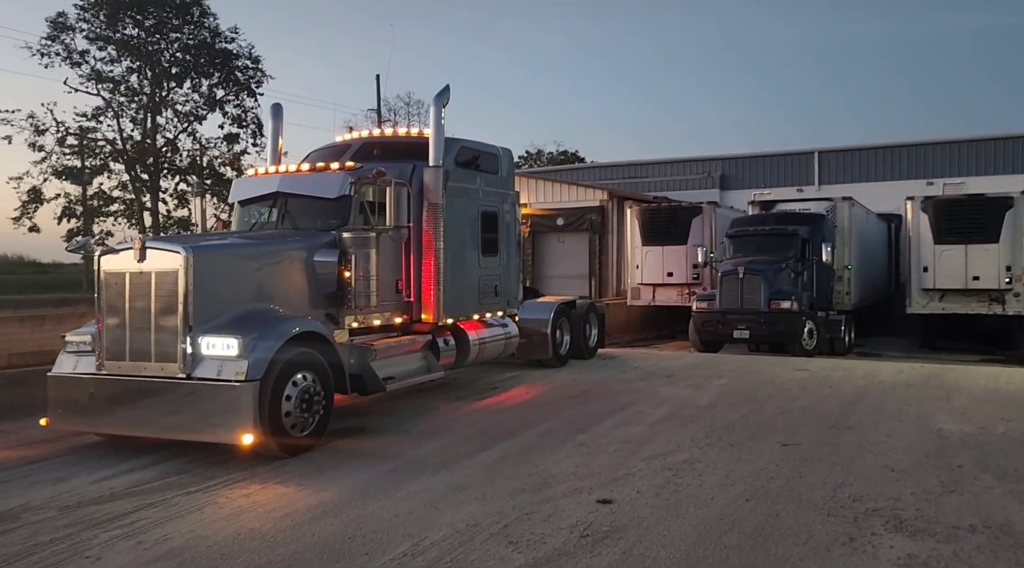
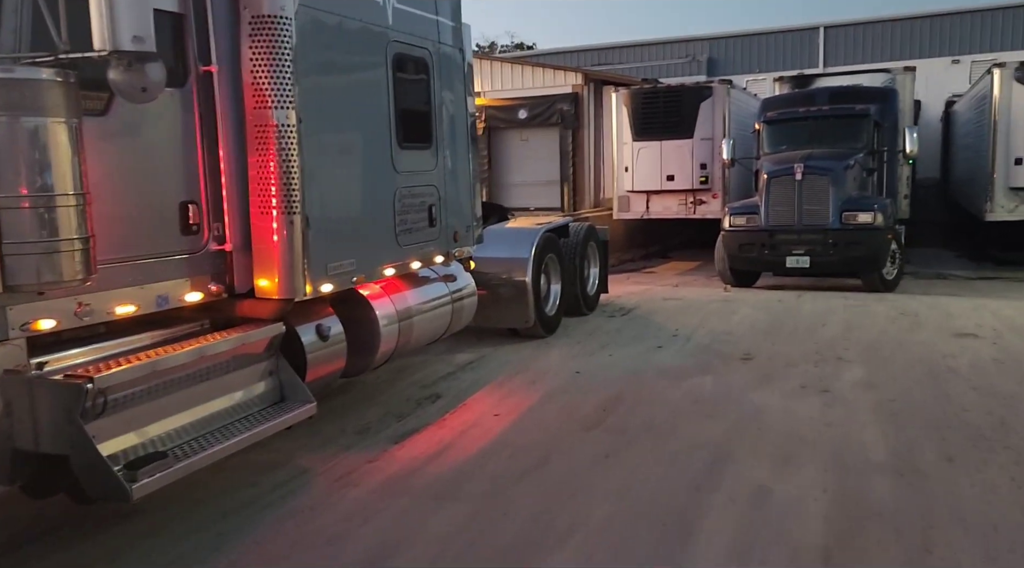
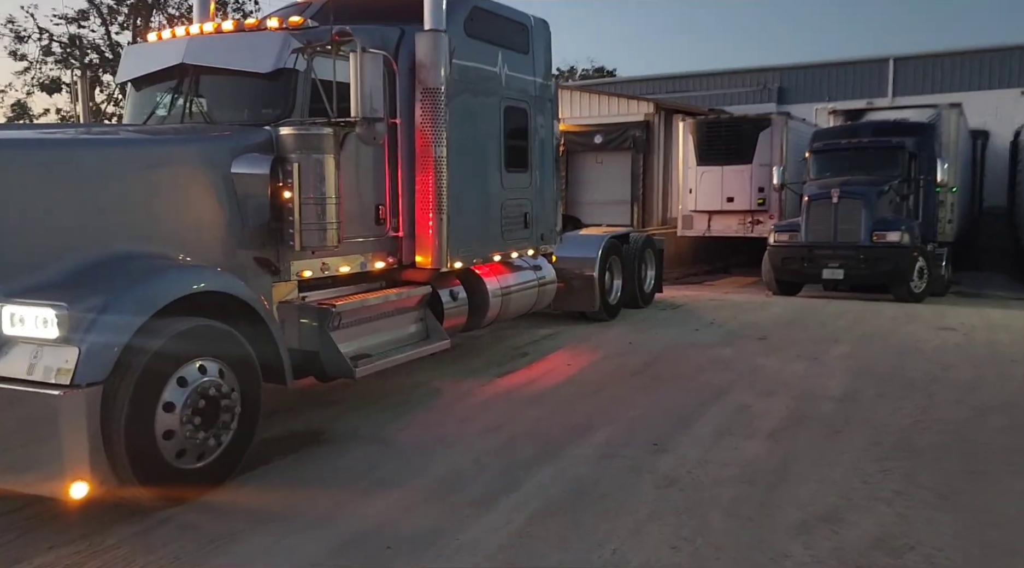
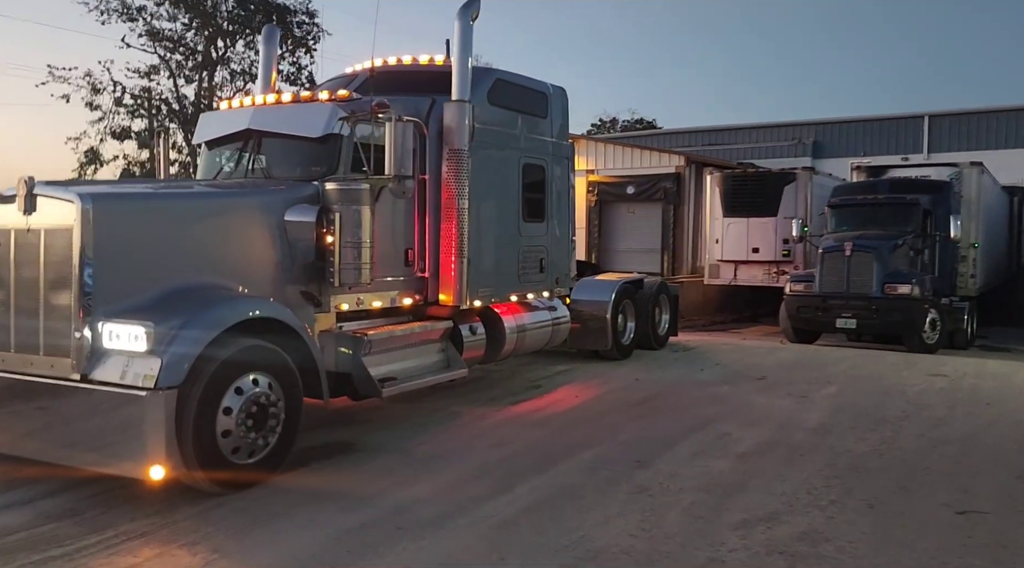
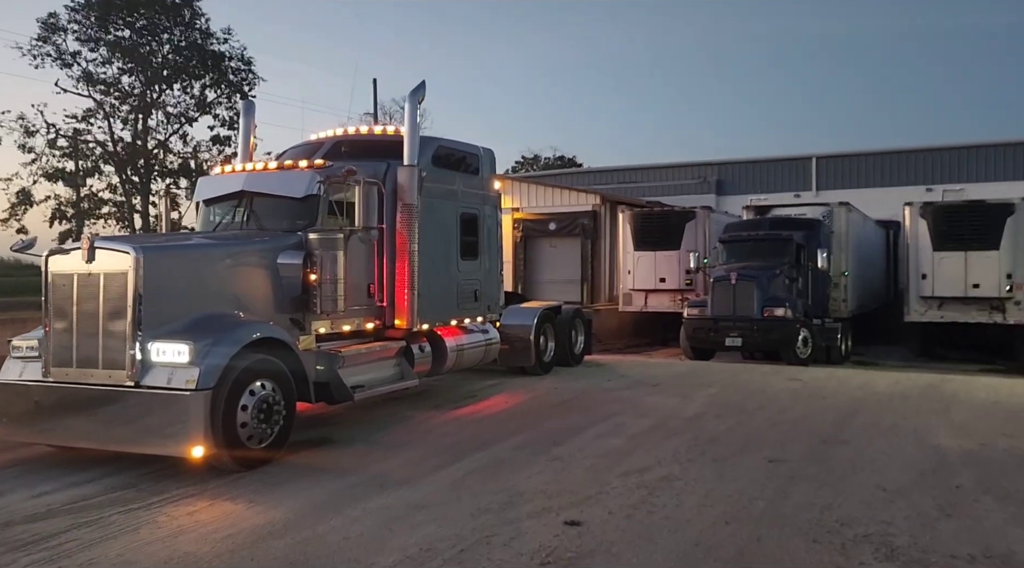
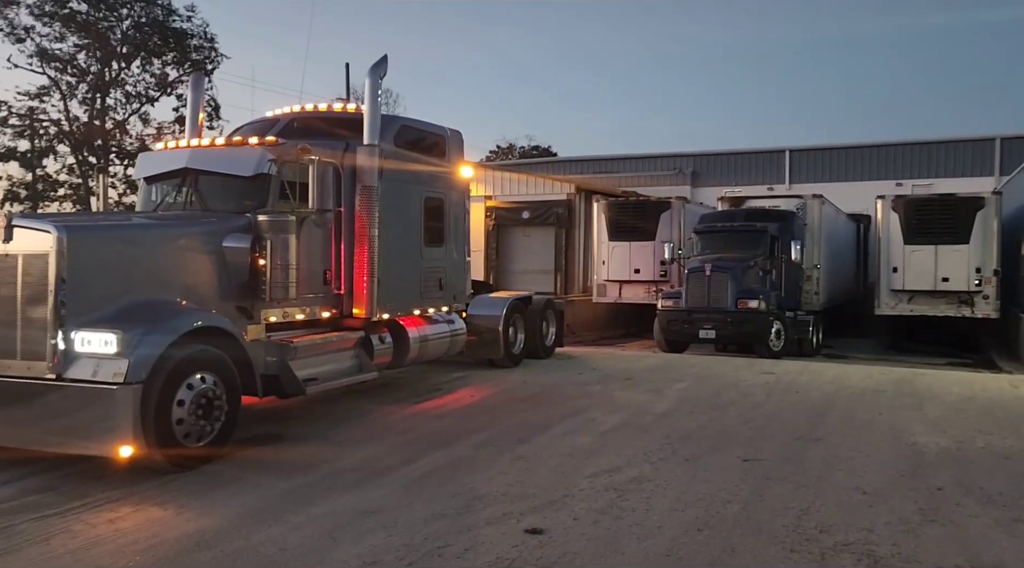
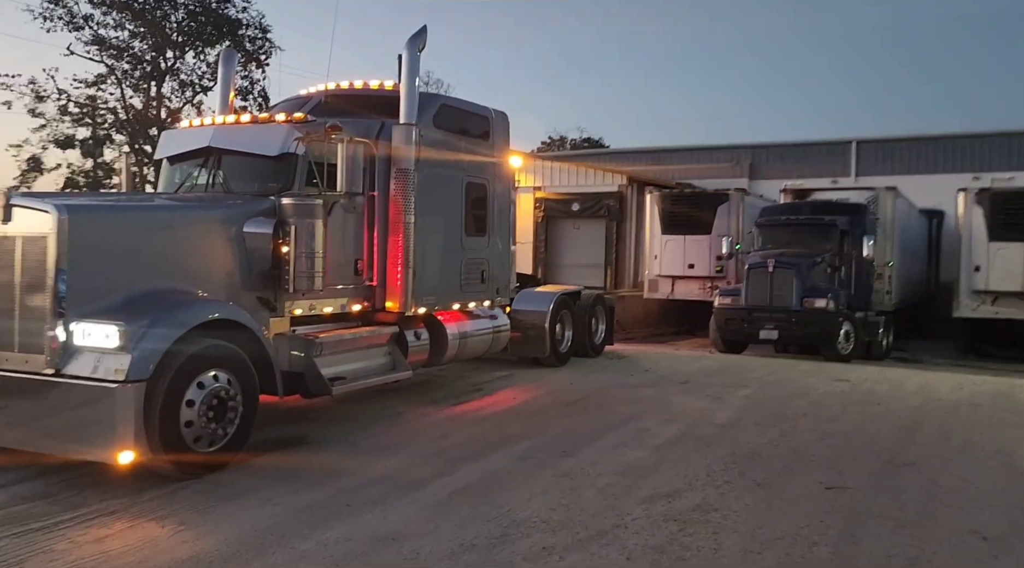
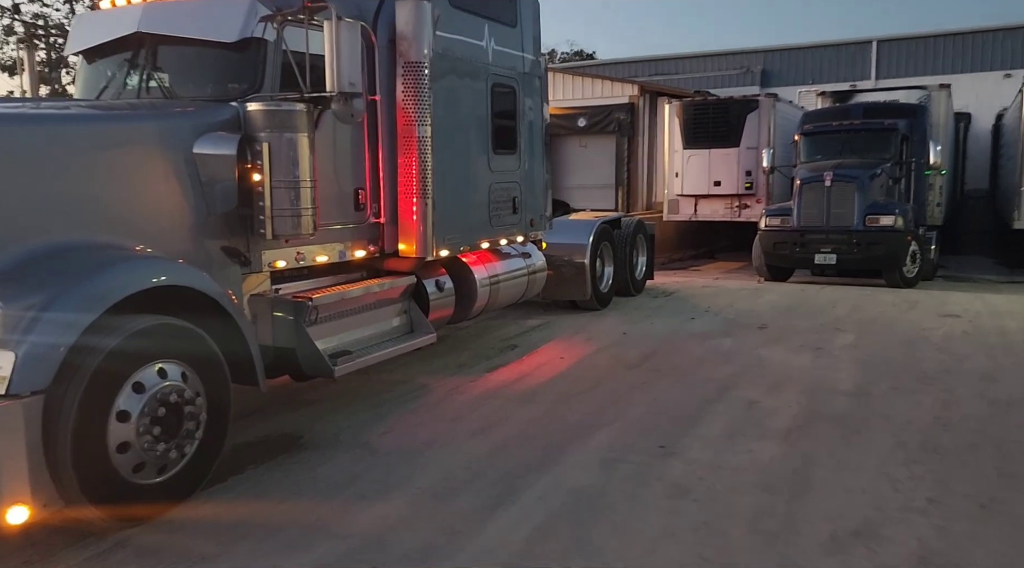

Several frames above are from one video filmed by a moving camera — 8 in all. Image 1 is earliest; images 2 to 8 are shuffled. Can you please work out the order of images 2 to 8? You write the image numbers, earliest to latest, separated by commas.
5, 6, 7, 4, 3, 8, 2
